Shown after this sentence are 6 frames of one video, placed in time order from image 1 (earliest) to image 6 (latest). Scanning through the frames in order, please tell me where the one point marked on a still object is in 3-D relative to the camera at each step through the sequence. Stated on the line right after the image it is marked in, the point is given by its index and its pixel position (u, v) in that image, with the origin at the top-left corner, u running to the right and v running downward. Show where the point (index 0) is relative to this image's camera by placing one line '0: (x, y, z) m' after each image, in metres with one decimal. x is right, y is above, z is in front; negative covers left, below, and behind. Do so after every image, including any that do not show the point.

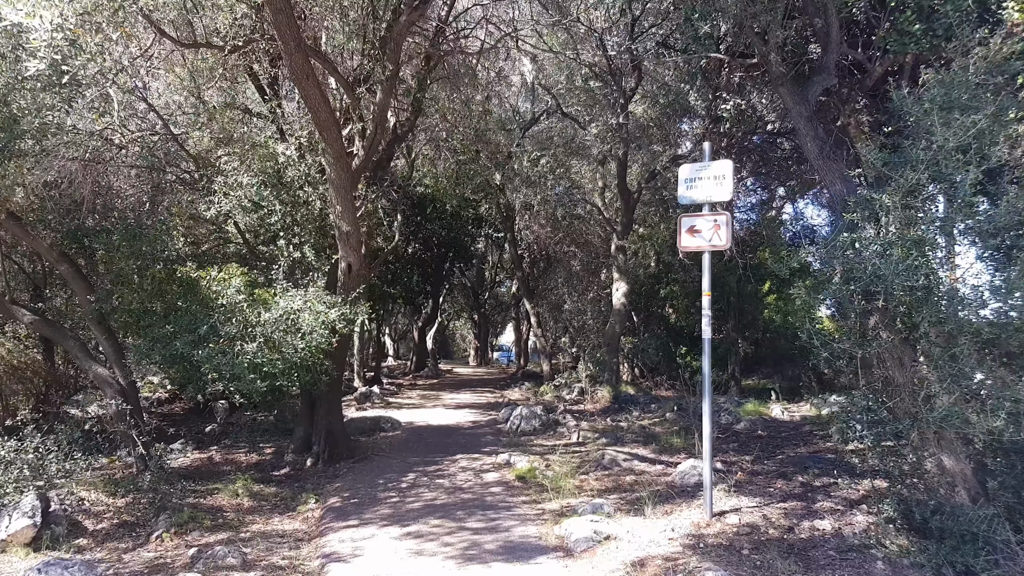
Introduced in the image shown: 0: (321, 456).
0: (-2.9, -2.6, +10.9) m
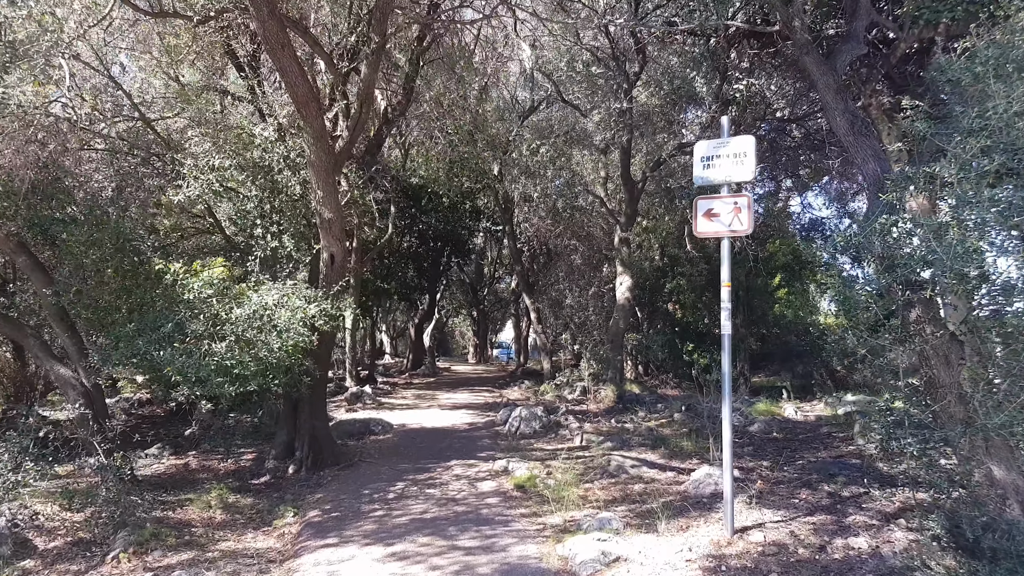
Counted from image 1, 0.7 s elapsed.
0: (-3.0, -2.5, +10.1) m
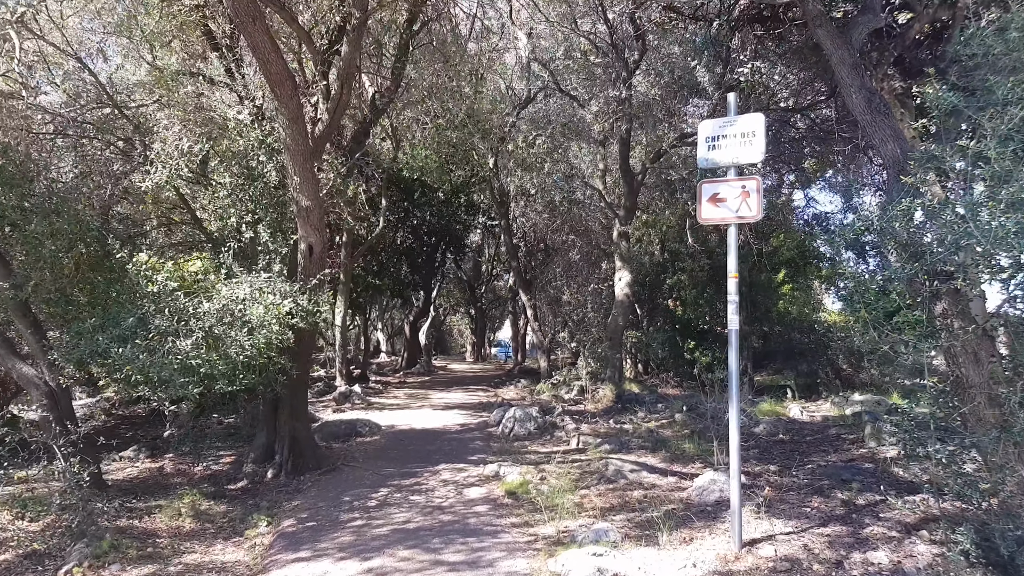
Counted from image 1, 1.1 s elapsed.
0: (-3.1, -2.4, +9.5) m
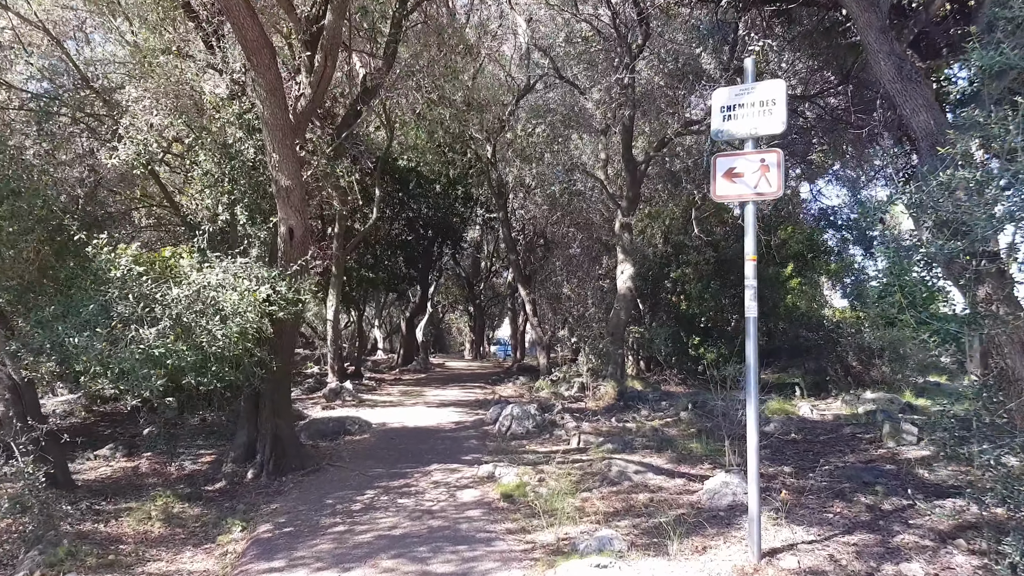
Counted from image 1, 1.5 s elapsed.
0: (-3.1, -2.3, +8.9) m
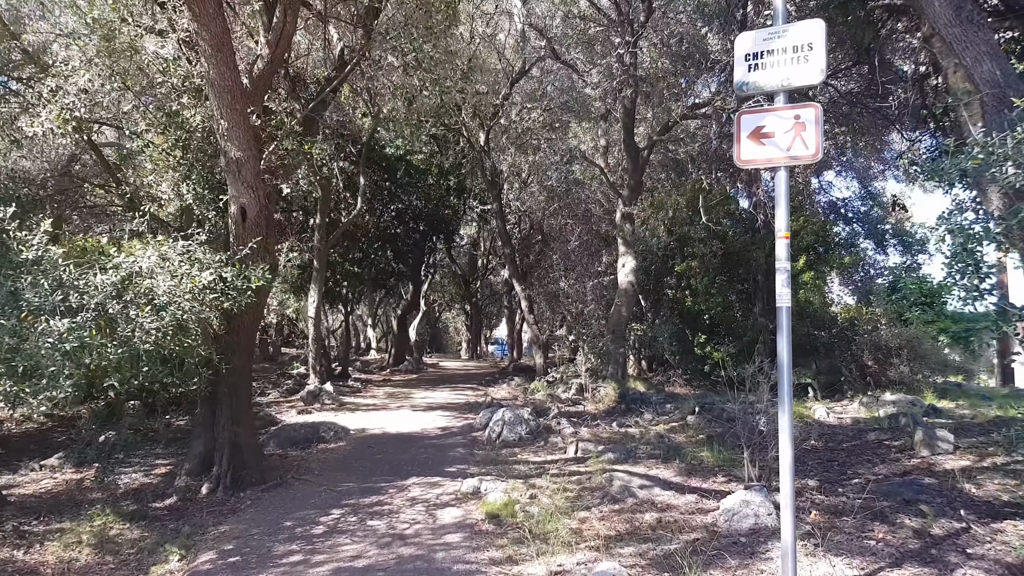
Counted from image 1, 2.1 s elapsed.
0: (-3.3, -2.2, +7.8) m
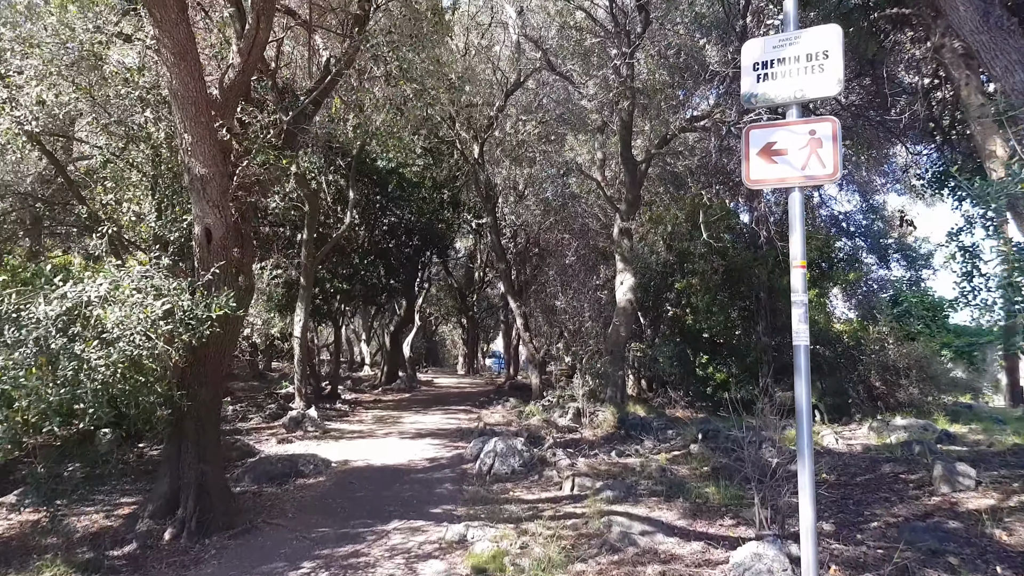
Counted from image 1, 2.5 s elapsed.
0: (-3.4, -2.5, +7.2) m
